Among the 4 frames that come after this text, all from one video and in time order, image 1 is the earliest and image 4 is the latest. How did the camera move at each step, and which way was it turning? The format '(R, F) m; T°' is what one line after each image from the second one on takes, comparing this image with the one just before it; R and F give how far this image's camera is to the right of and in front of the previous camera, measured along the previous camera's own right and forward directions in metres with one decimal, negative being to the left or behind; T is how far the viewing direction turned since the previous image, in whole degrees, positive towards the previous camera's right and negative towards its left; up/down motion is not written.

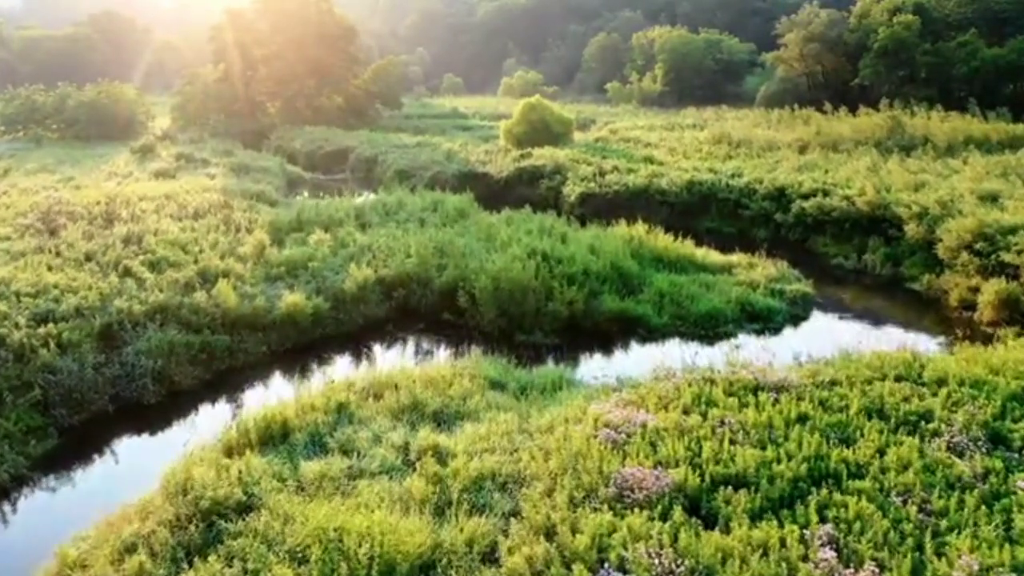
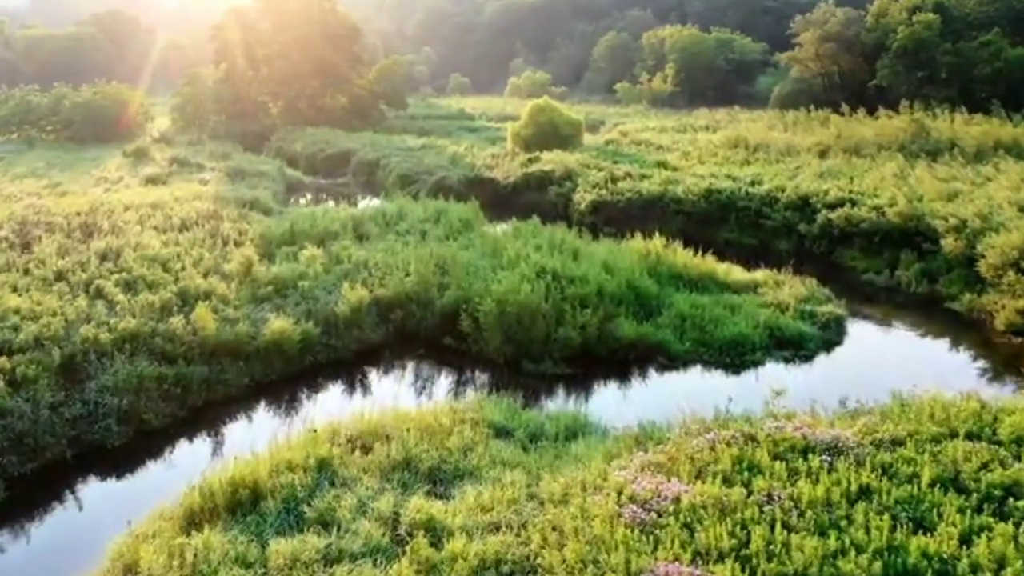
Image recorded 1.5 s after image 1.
(0.0, +1.5) m; 0°
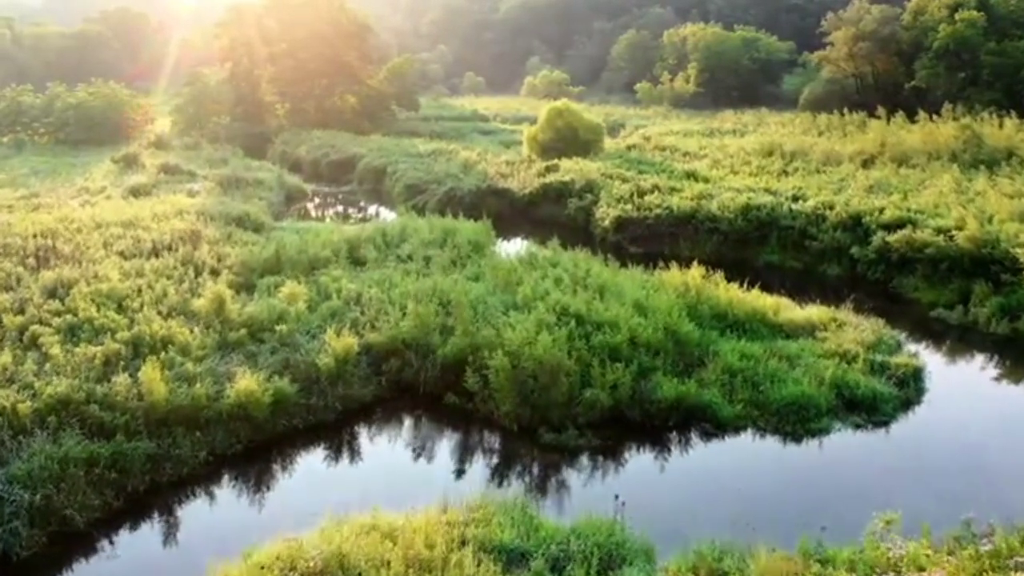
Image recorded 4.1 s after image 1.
(0.0, +2.8) m; -1°
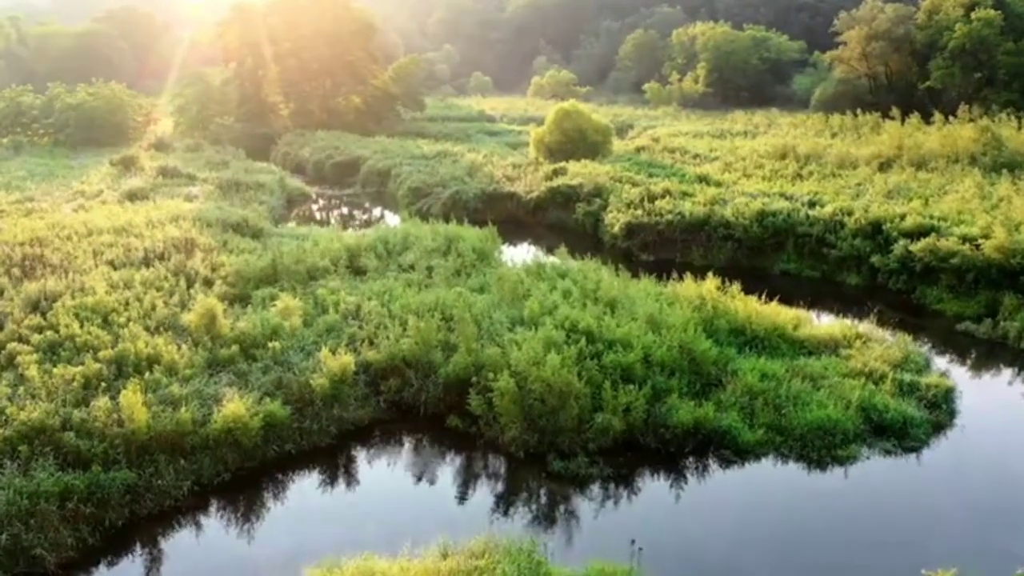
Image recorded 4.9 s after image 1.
(0.0, +0.8) m; 0°
